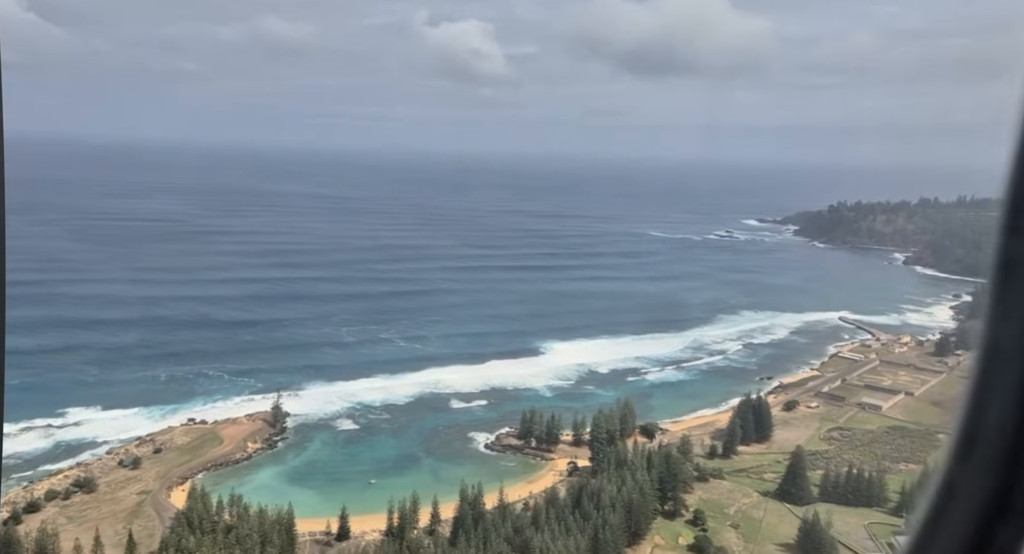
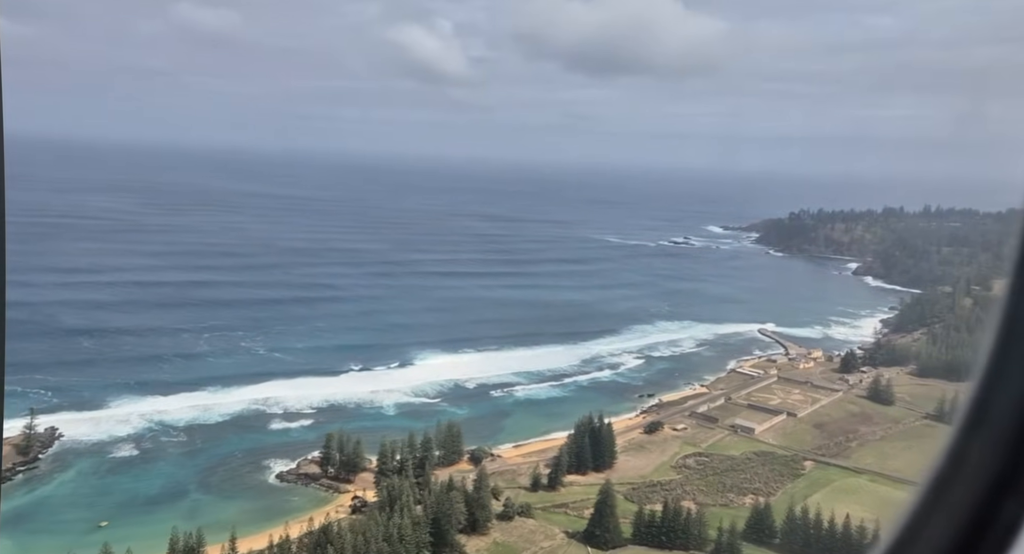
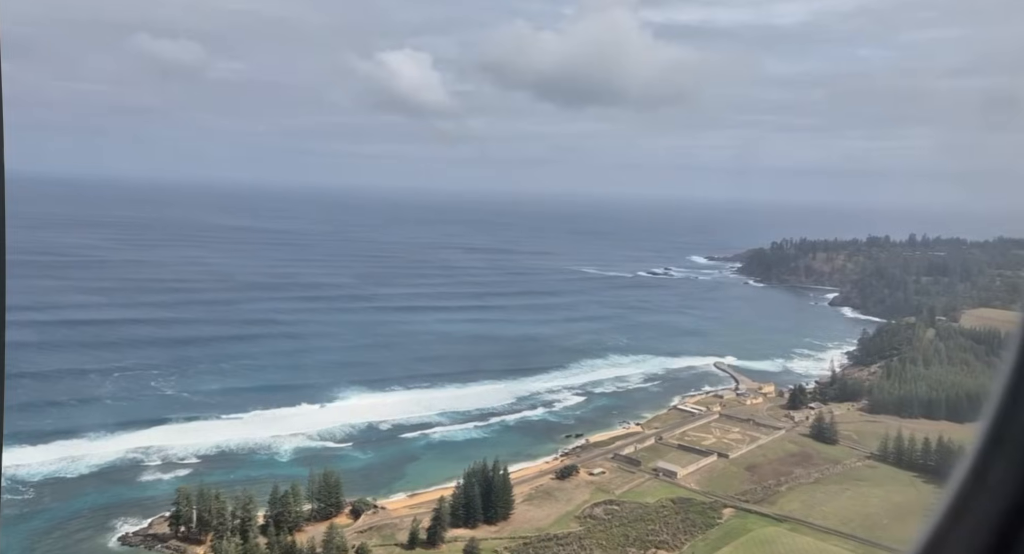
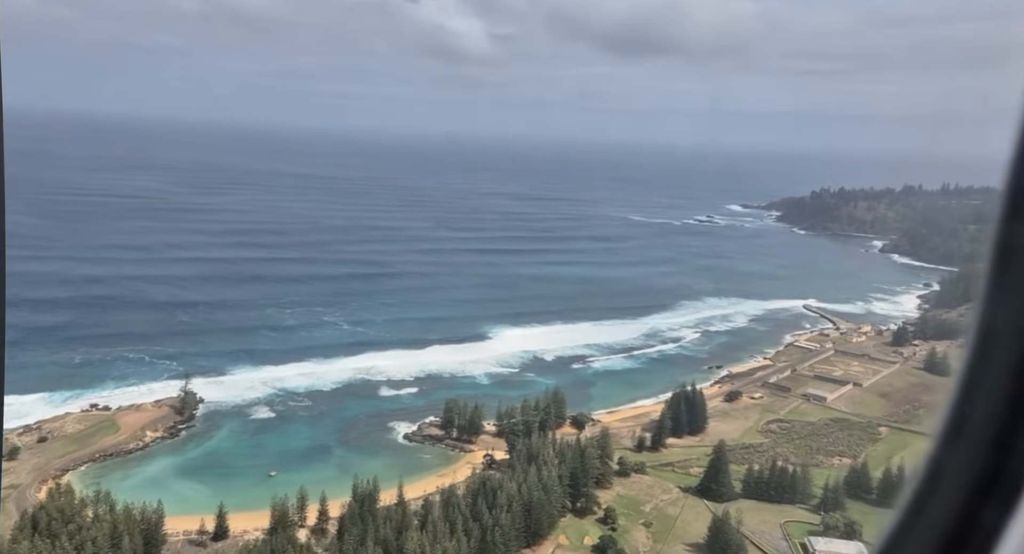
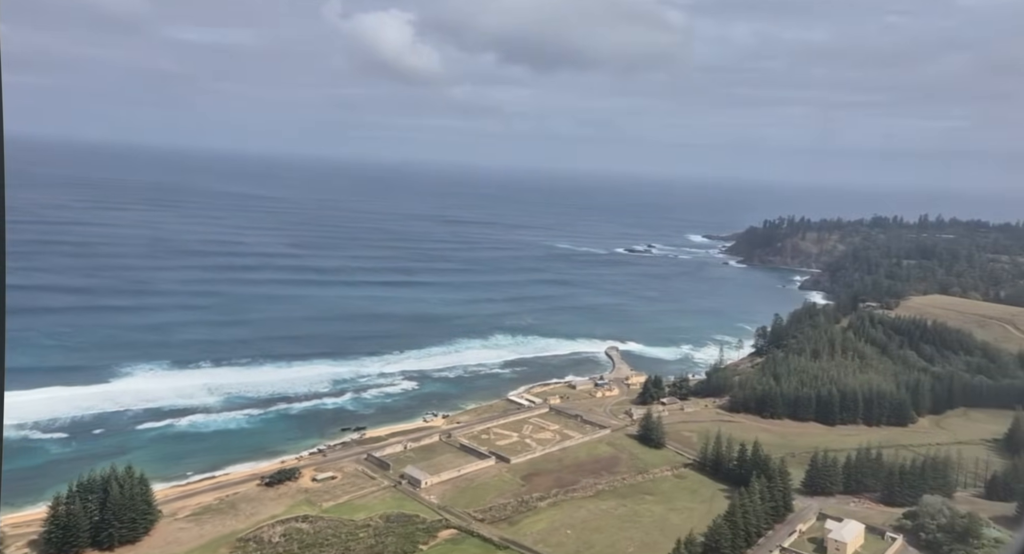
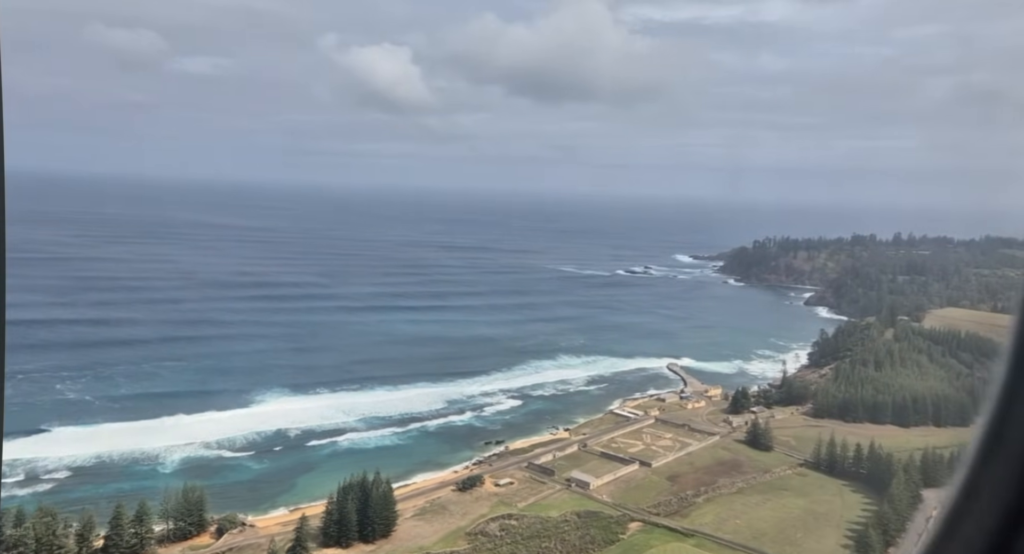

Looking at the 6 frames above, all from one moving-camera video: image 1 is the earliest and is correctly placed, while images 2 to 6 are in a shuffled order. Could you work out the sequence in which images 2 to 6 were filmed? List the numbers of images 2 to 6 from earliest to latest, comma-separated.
4, 2, 3, 6, 5
